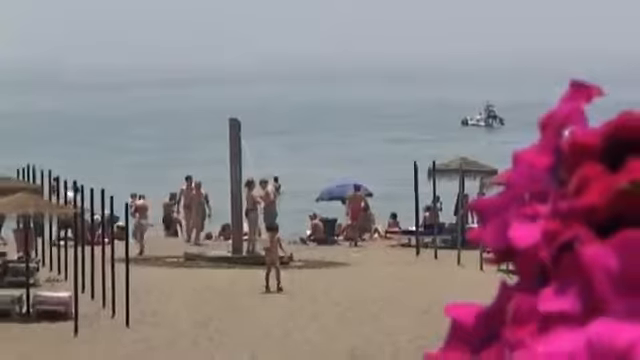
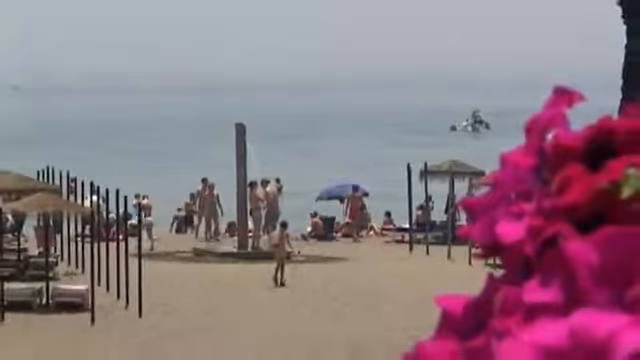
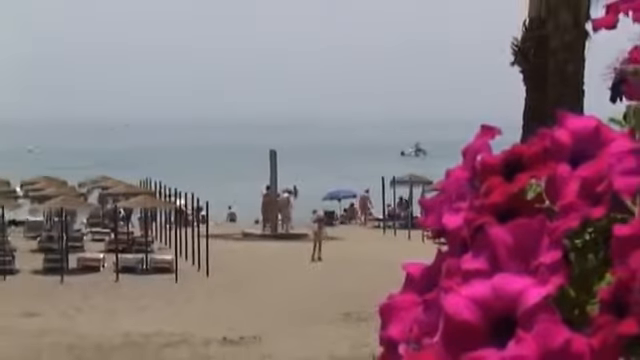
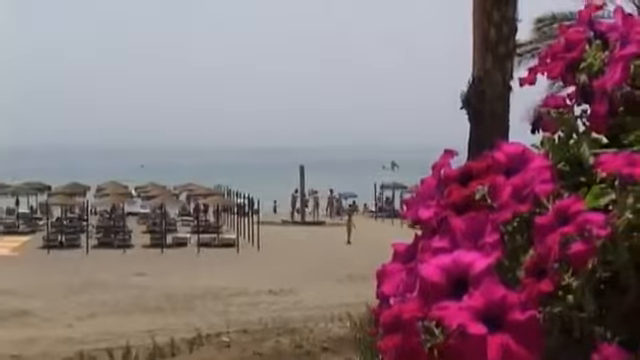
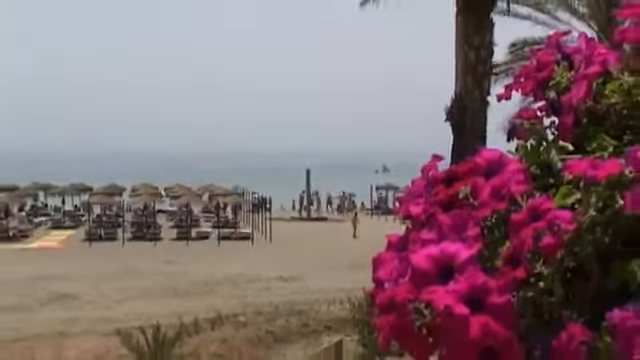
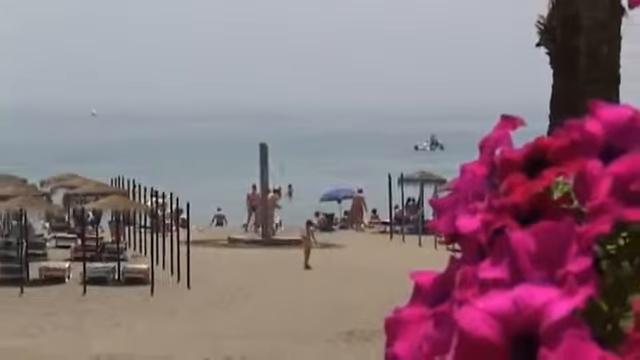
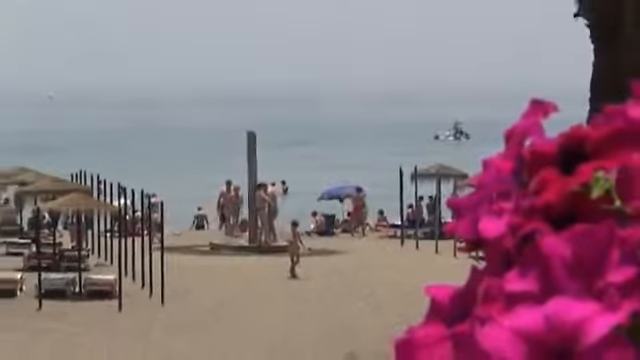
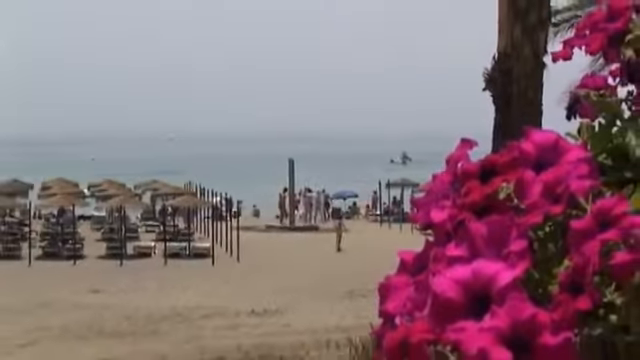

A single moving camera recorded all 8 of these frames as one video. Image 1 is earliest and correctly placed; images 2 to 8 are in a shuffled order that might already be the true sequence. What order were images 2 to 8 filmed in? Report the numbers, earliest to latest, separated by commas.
2, 7, 6, 3, 8, 4, 5
